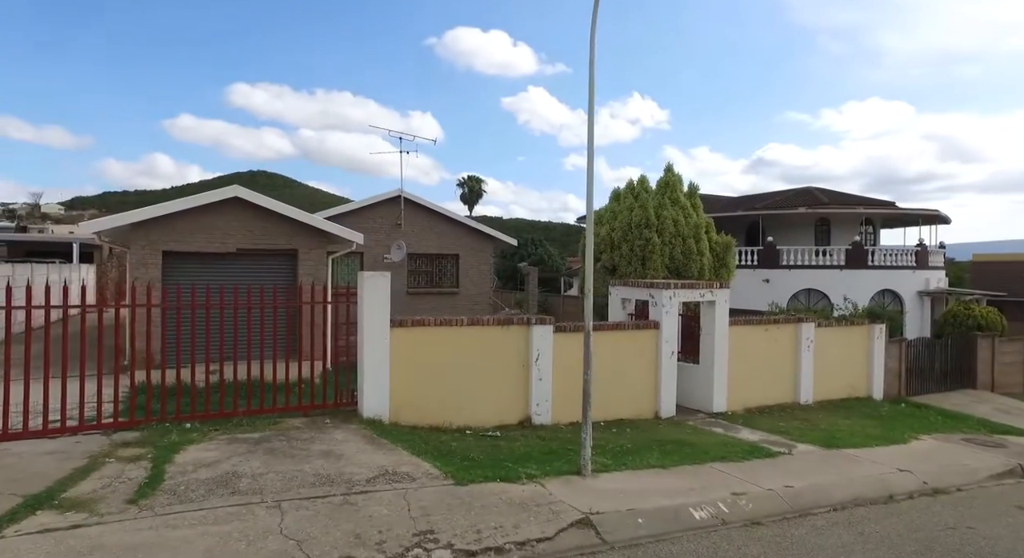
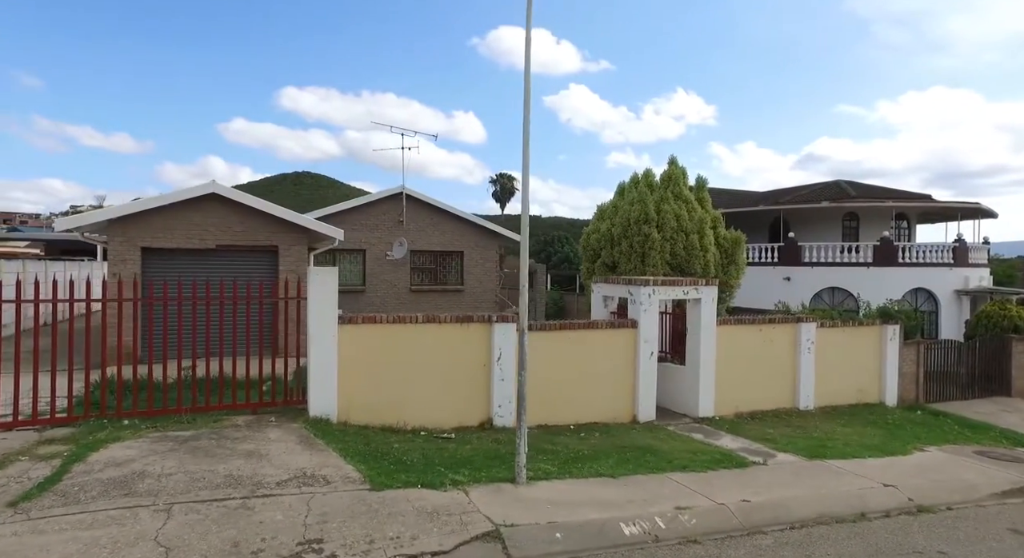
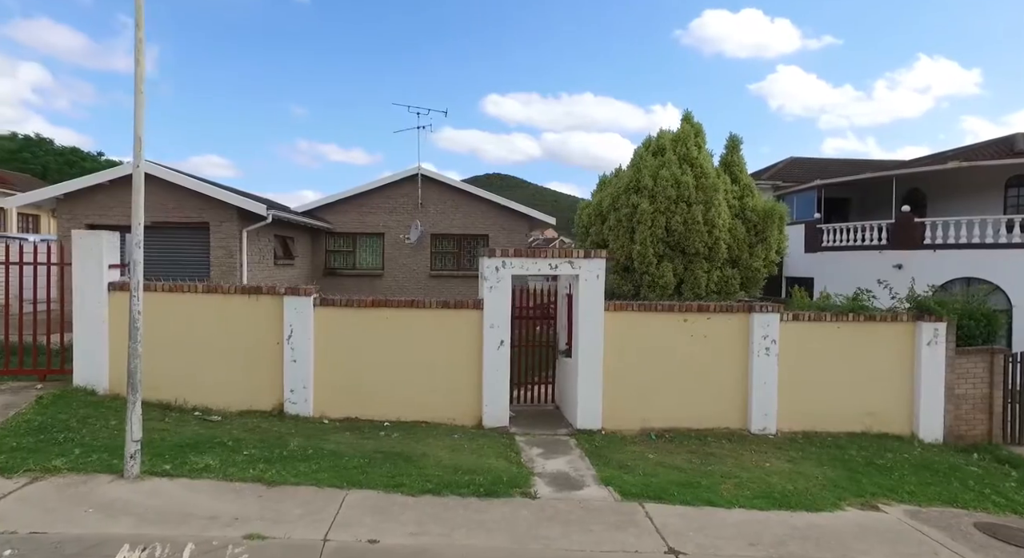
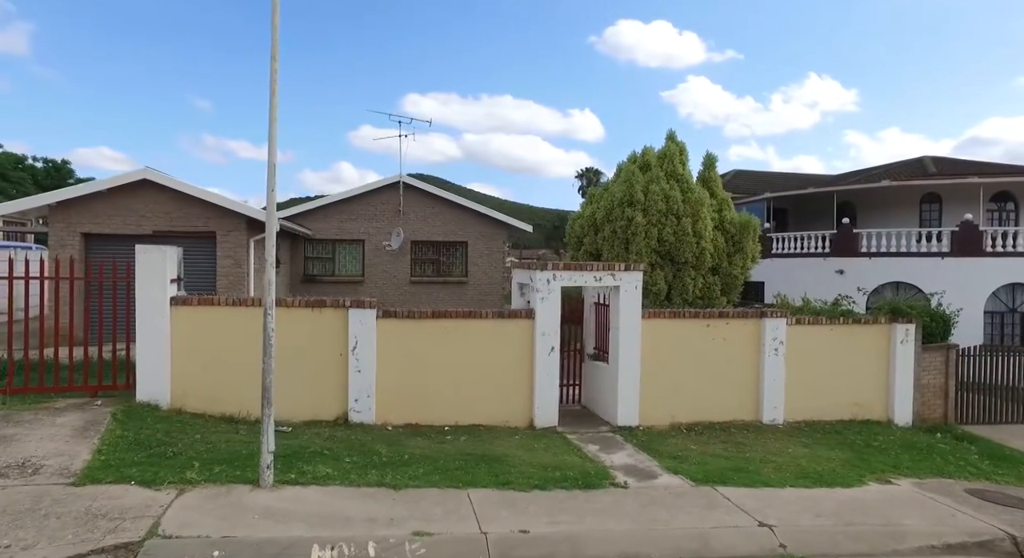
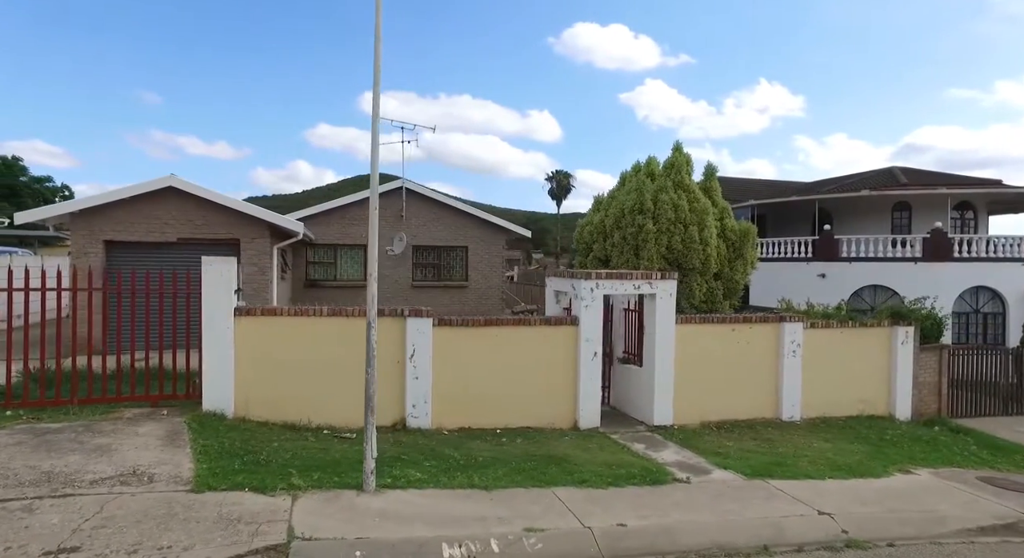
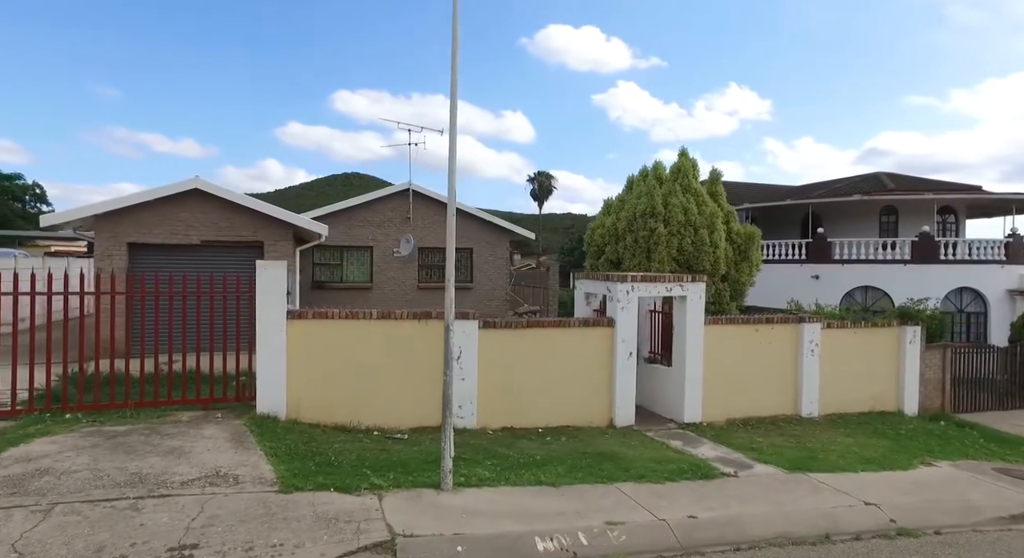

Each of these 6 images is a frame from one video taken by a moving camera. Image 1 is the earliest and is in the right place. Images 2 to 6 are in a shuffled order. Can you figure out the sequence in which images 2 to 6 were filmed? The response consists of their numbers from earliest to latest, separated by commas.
2, 6, 5, 4, 3
